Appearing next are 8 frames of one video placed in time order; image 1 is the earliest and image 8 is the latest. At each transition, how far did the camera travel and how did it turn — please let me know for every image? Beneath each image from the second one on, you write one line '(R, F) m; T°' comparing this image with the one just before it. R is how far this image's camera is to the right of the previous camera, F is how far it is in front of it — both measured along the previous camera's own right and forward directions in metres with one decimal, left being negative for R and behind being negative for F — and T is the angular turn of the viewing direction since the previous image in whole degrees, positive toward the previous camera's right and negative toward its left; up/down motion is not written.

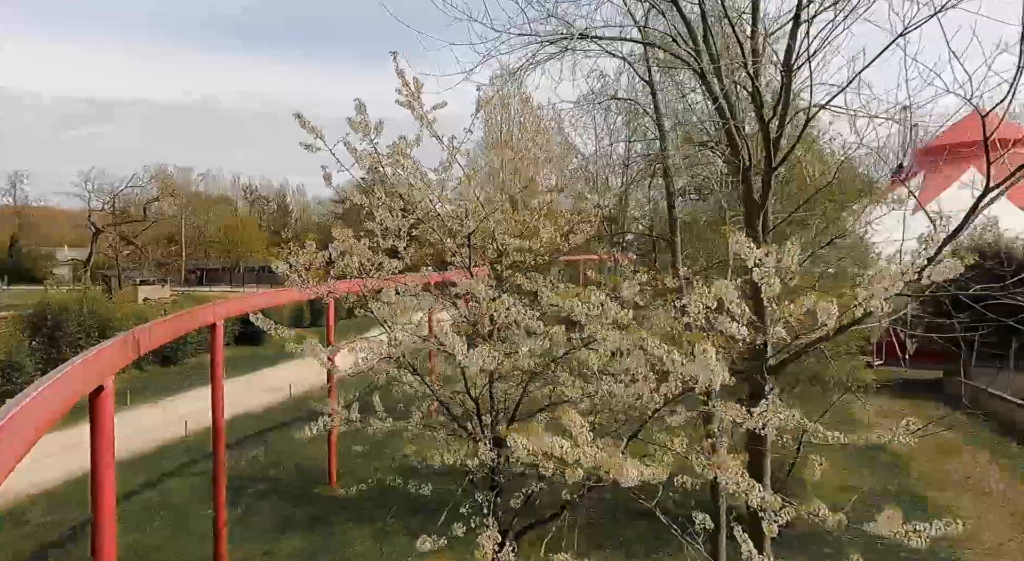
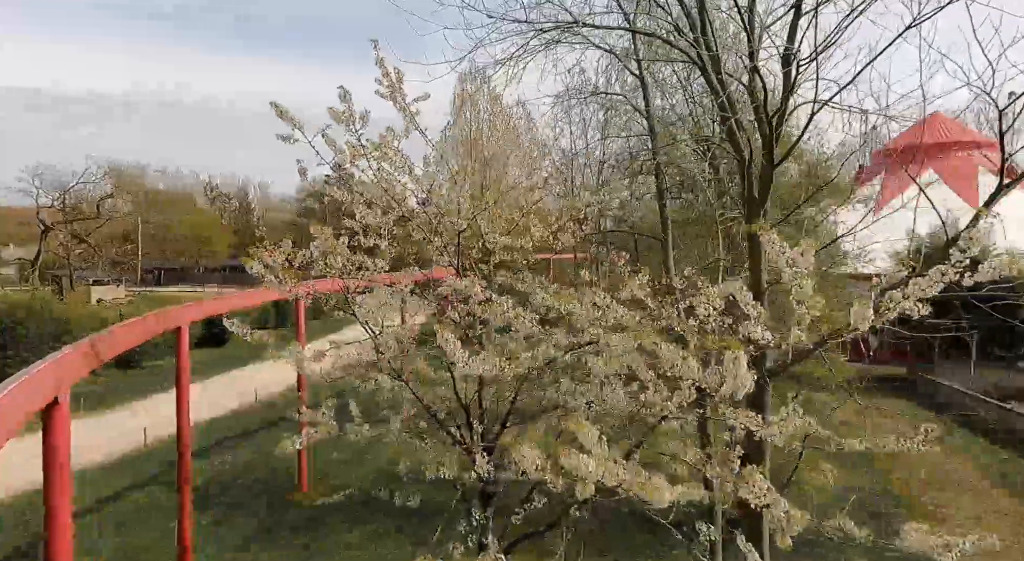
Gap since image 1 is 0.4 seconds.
(-0.1, +0.2) m; +3°
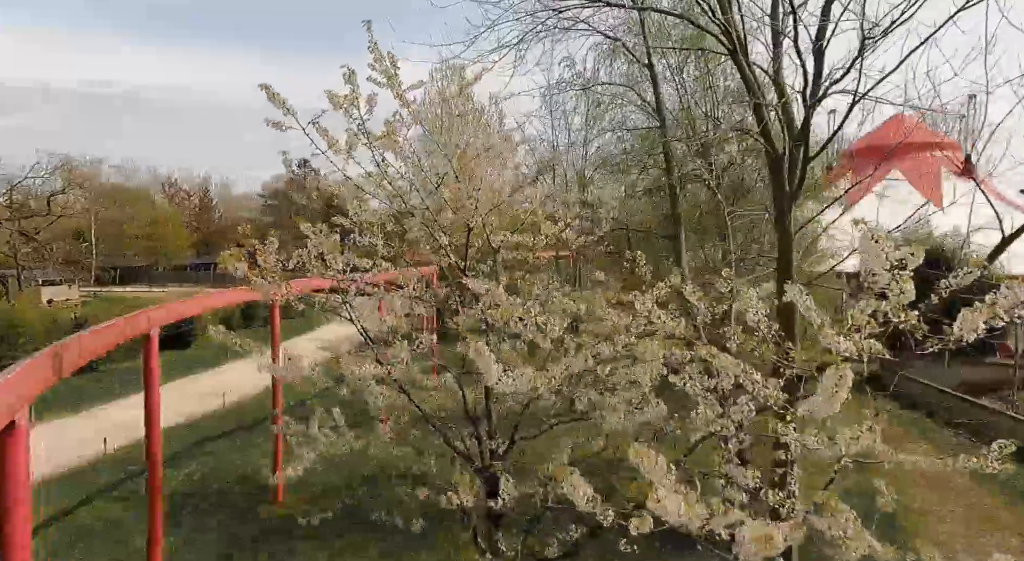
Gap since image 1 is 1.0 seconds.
(-0.2, +0.3) m; +3°
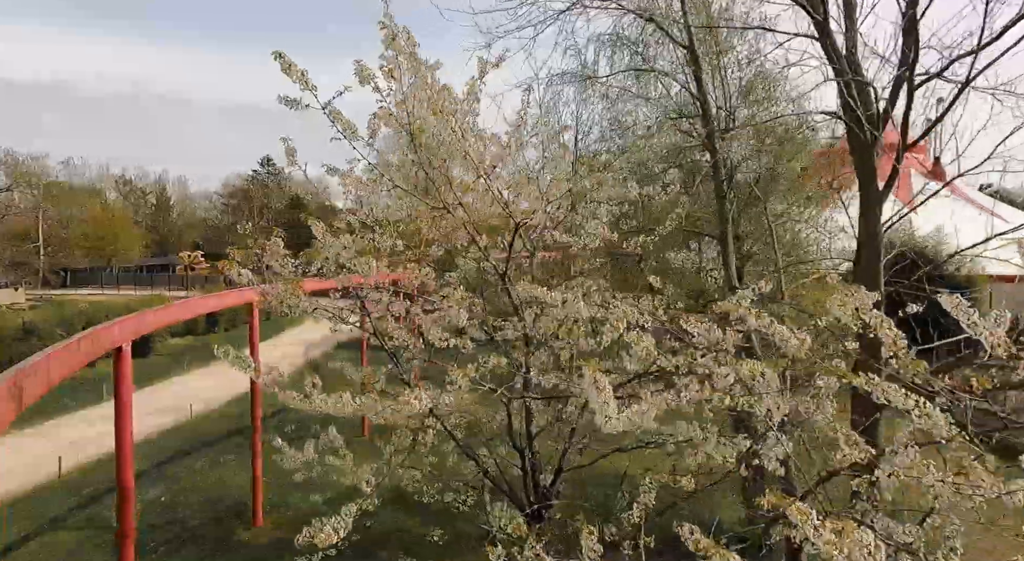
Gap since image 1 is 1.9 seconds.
(-0.4, +0.5) m; +3°
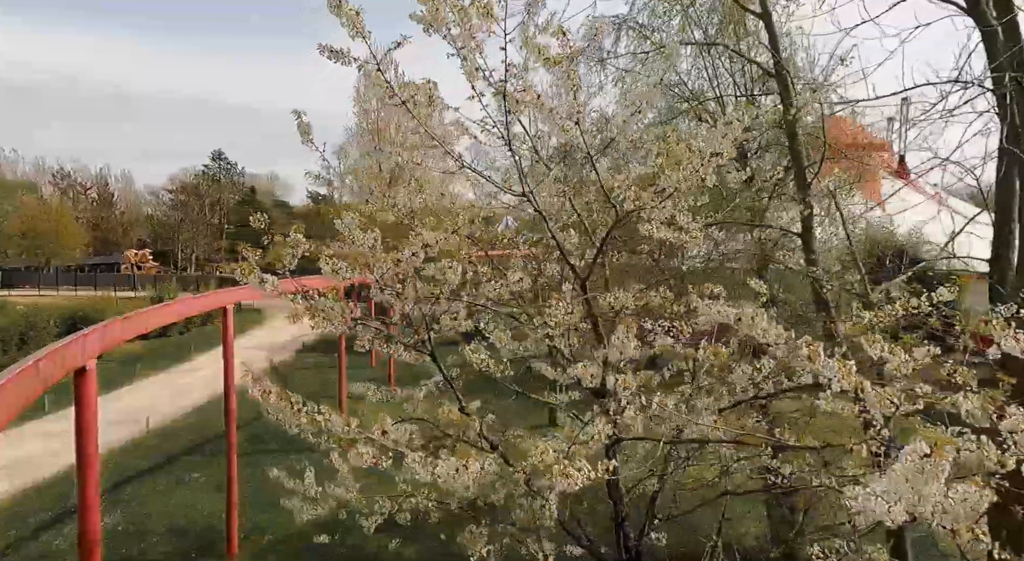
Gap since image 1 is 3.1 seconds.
(-0.5, +0.7) m; +4°
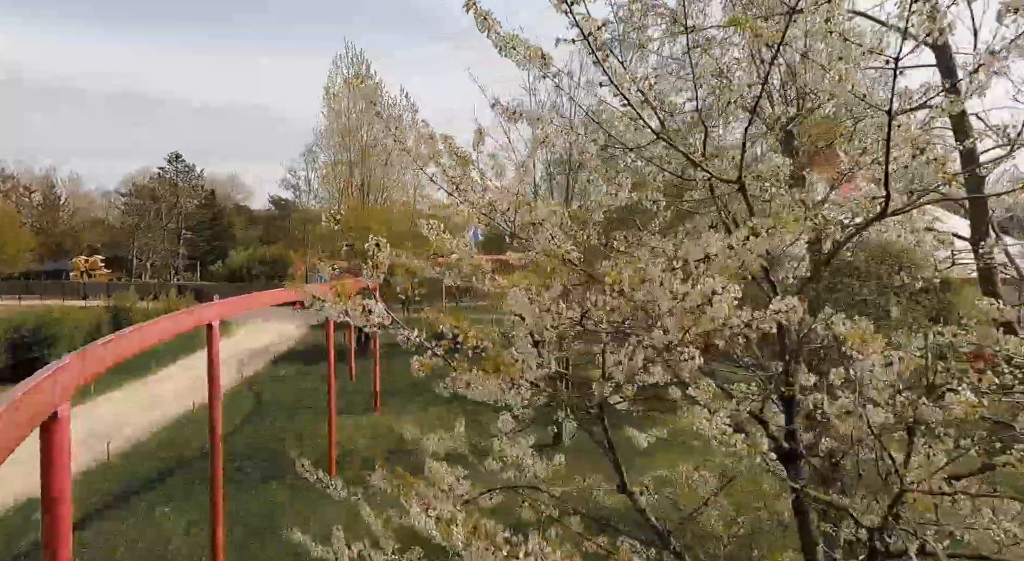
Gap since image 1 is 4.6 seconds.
(-0.5, +0.8) m; +3°
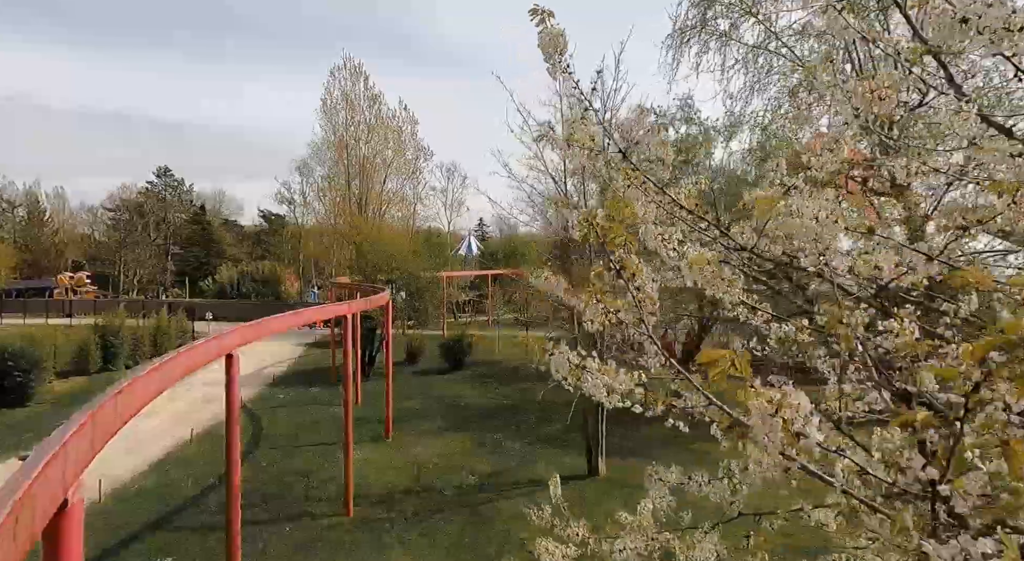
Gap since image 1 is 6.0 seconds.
(-0.4, +0.5) m; +1°
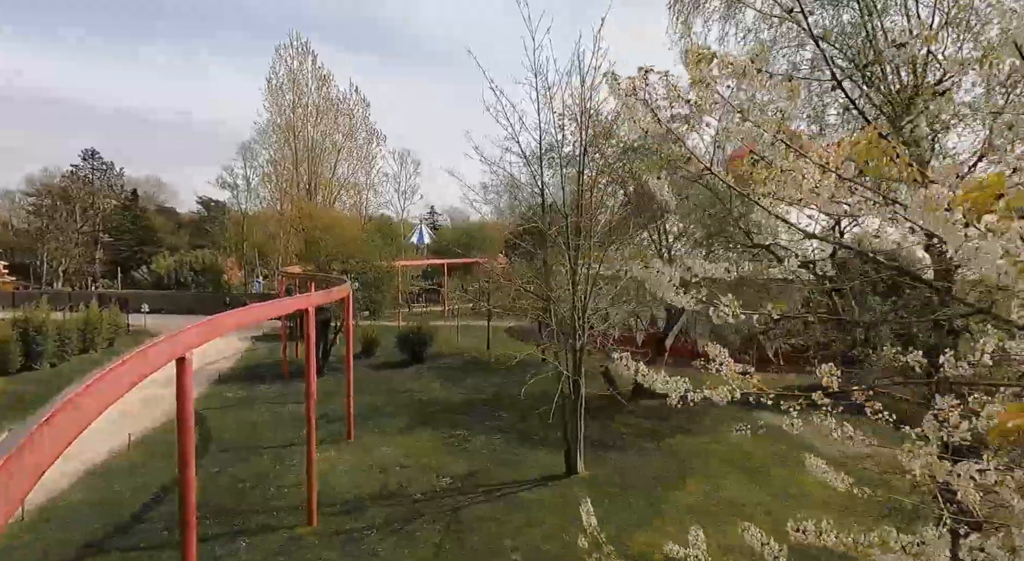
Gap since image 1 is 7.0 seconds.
(-0.5, +0.7) m; +5°
